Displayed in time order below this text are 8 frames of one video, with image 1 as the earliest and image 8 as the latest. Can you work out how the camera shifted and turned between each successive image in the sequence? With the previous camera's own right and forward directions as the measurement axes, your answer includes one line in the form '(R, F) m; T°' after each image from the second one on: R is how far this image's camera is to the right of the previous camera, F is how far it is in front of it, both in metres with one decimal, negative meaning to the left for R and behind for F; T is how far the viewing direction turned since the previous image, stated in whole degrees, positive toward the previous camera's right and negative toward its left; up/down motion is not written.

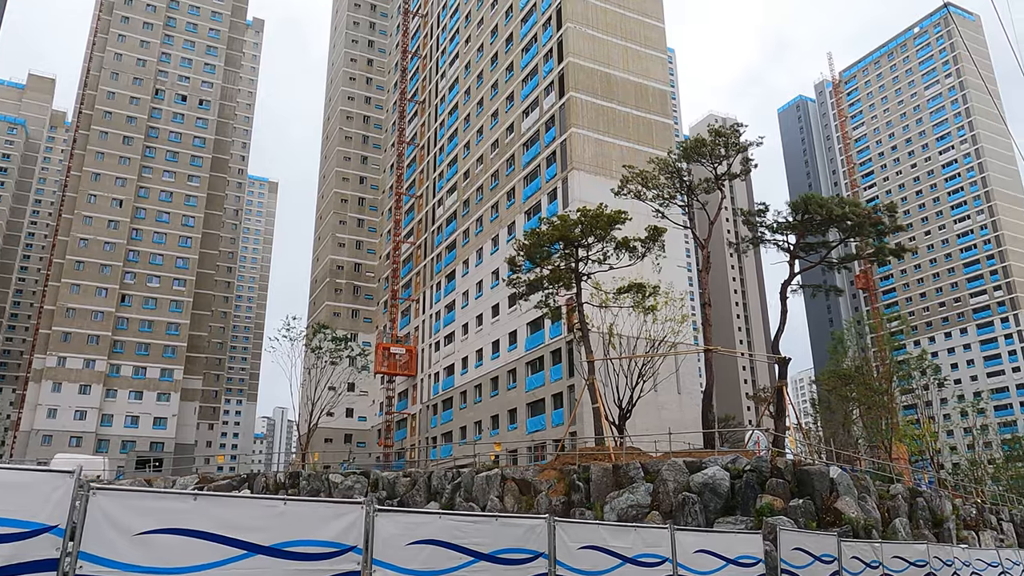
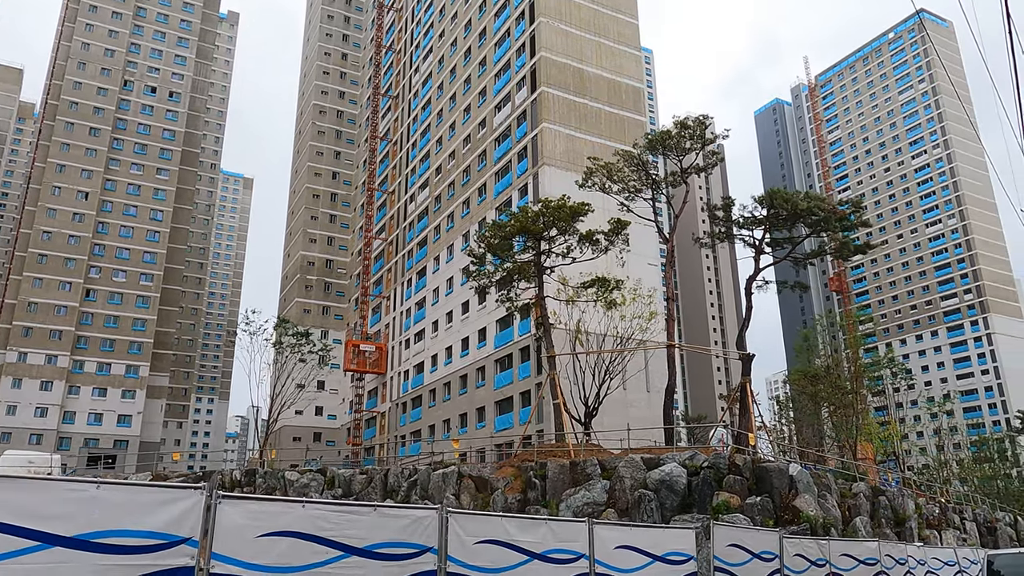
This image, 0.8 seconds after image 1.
(+0.6, +0.6) m; +2°
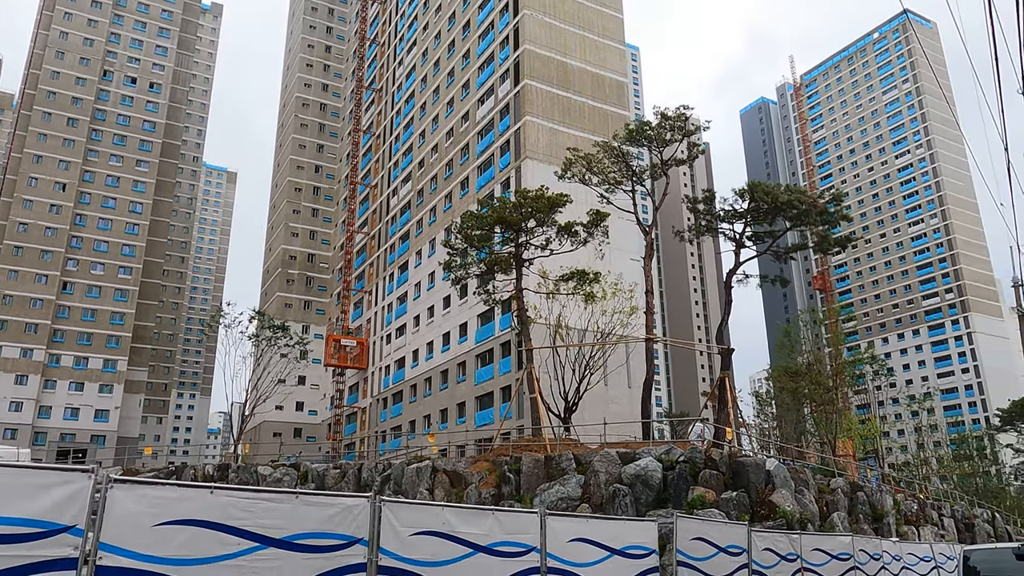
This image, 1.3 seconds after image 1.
(+0.3, +0.4) m; +1°
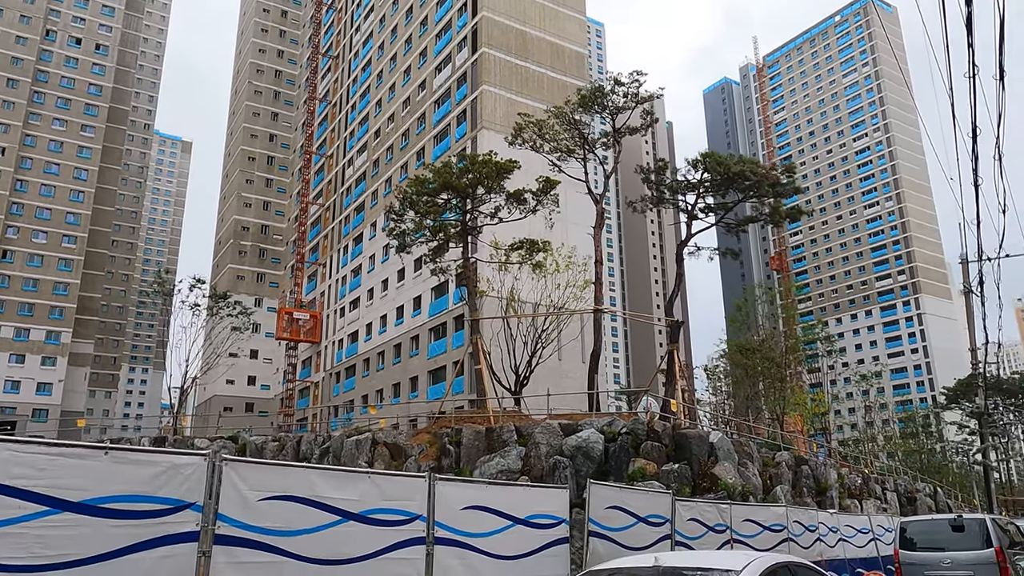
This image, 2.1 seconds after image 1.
(+0.5, +0.6) m; +3°
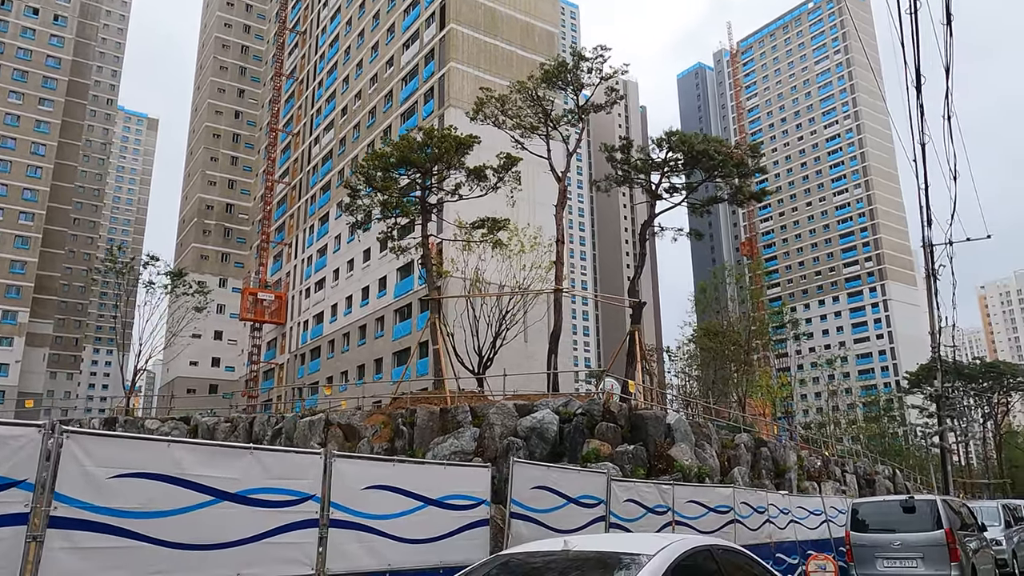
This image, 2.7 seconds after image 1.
(+0.4, +0.4) m; +2°
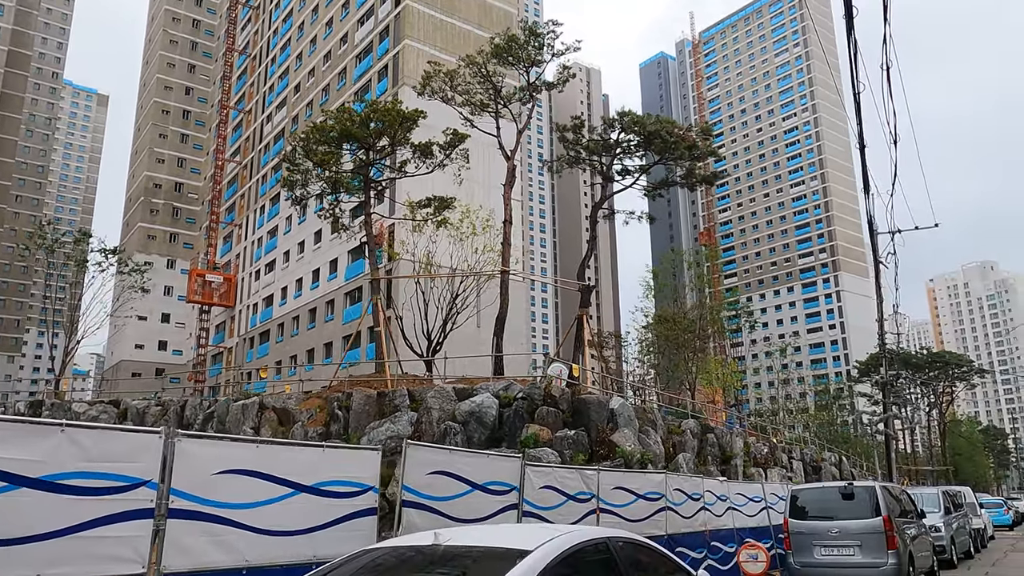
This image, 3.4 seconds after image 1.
(+0.5, +0.6) m; +3°
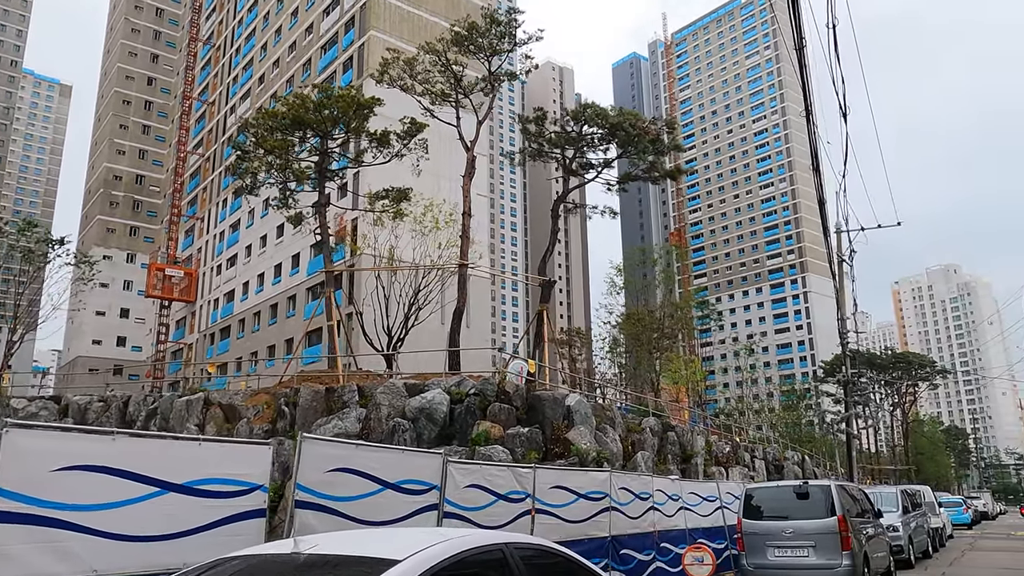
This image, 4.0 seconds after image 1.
(+0.4, +0.5) m; +2°
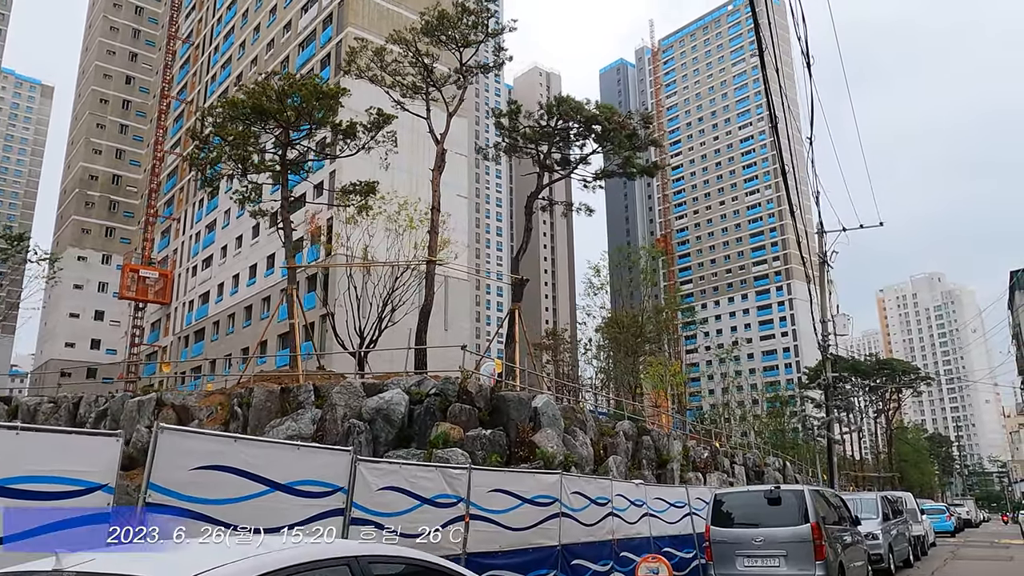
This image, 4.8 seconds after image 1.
(+0.5, +0.7) m; +1°
